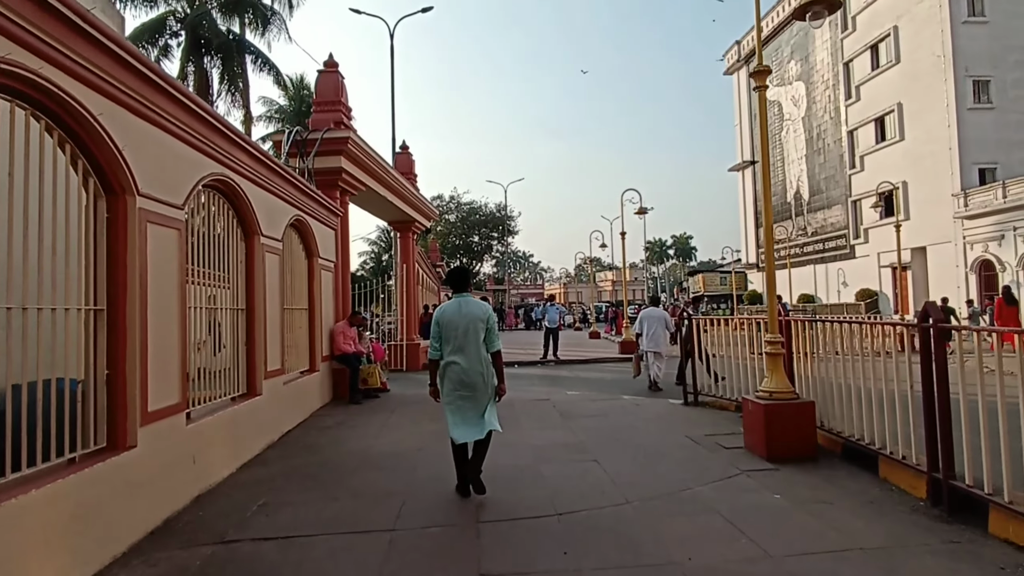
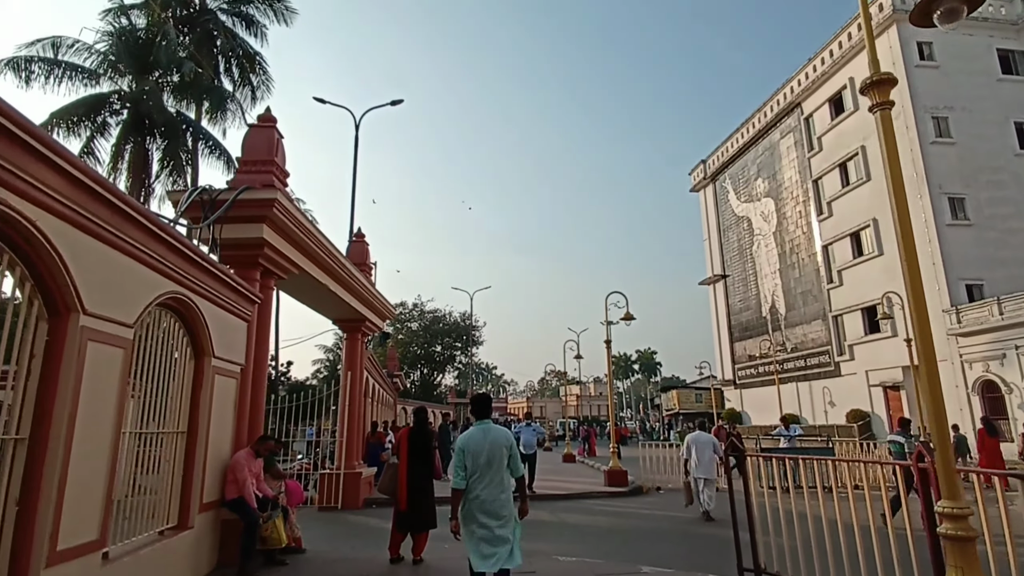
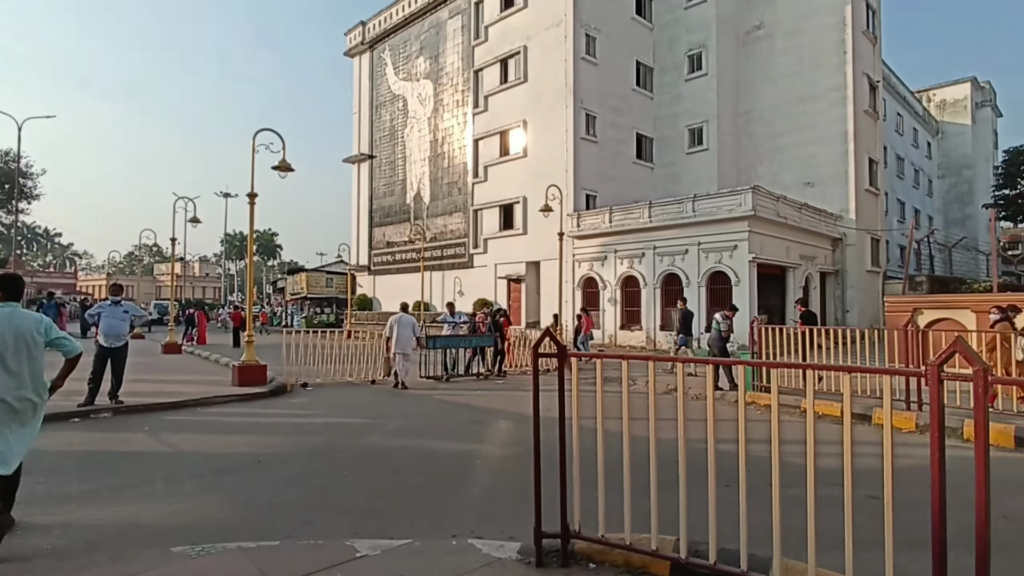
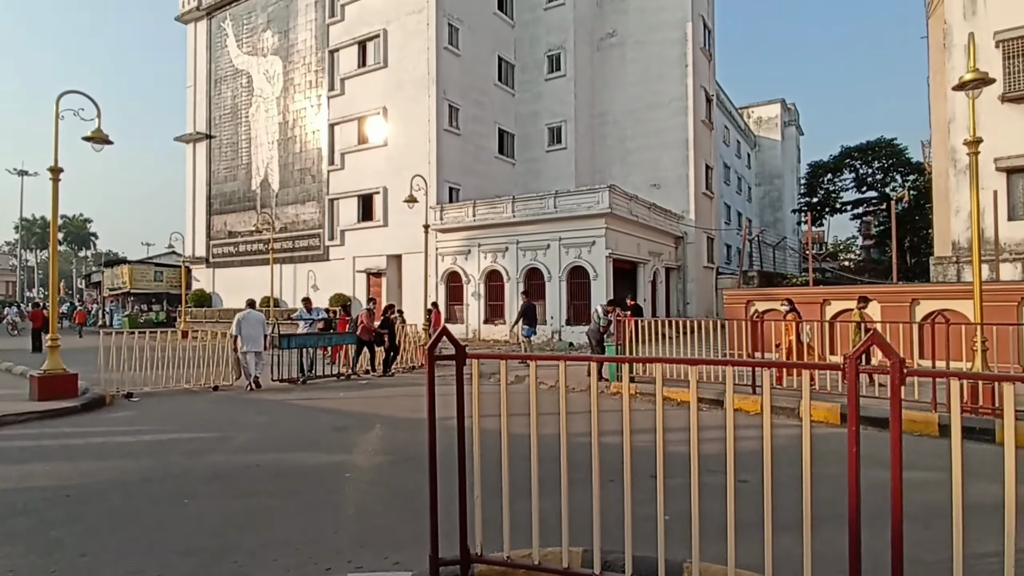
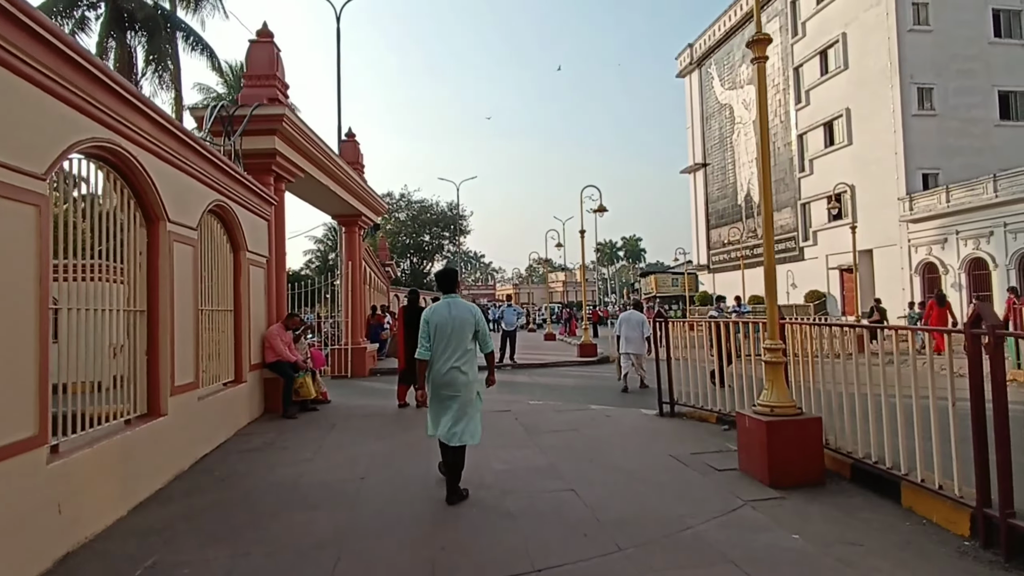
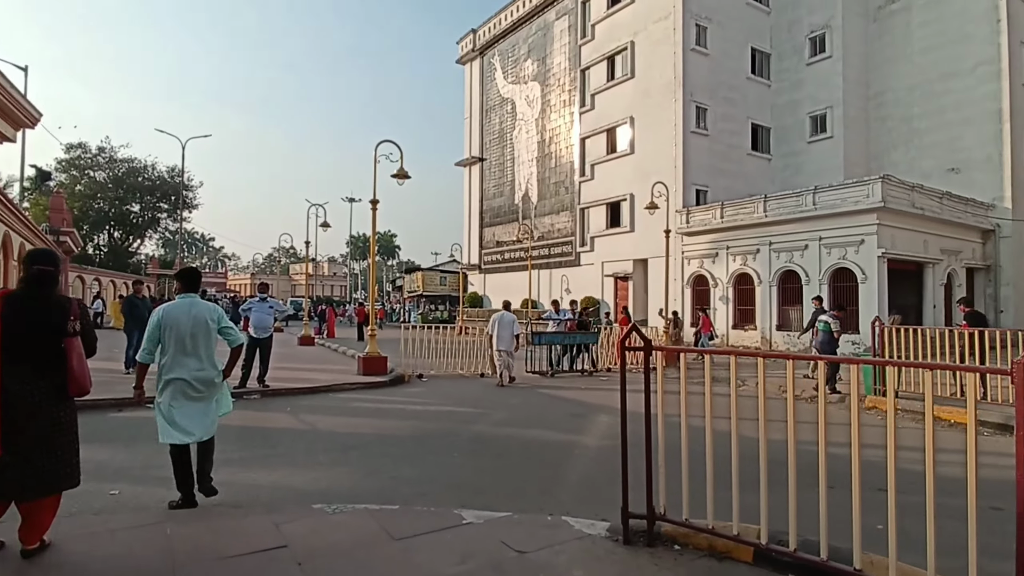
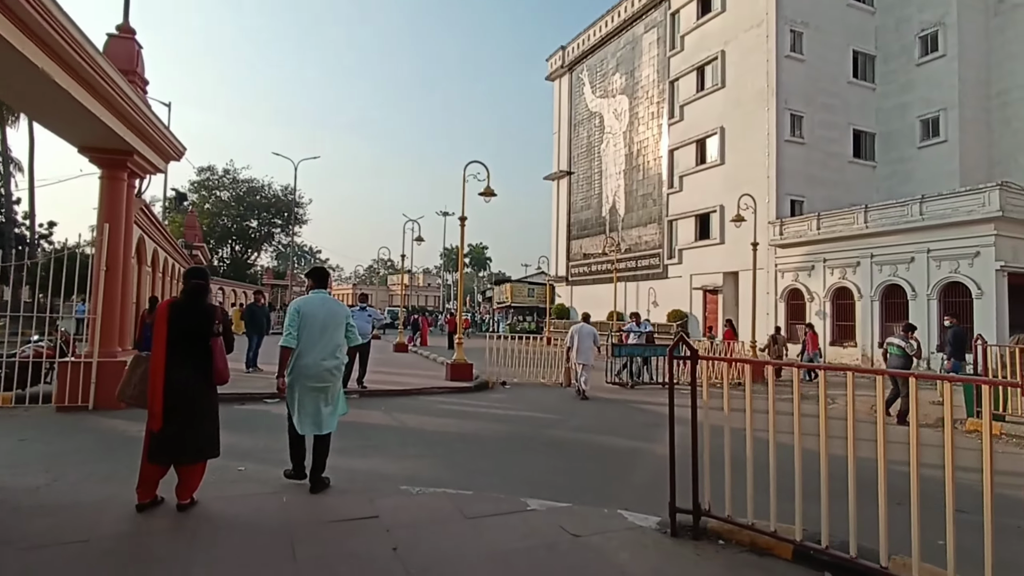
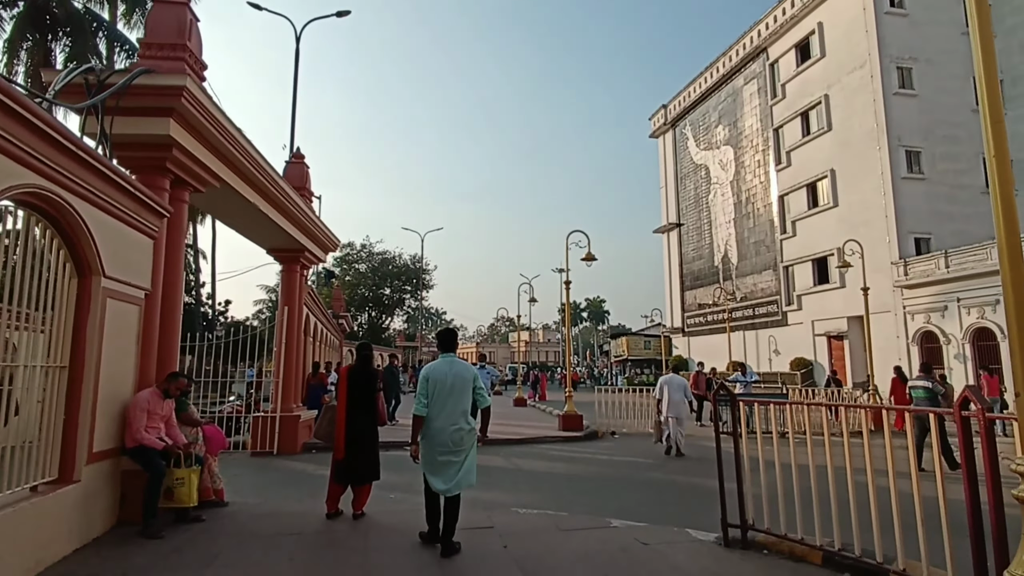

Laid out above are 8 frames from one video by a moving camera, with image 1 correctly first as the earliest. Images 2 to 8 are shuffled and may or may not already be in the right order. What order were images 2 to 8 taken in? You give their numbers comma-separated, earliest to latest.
5, 2, 8, 7, 6, 3, 4
